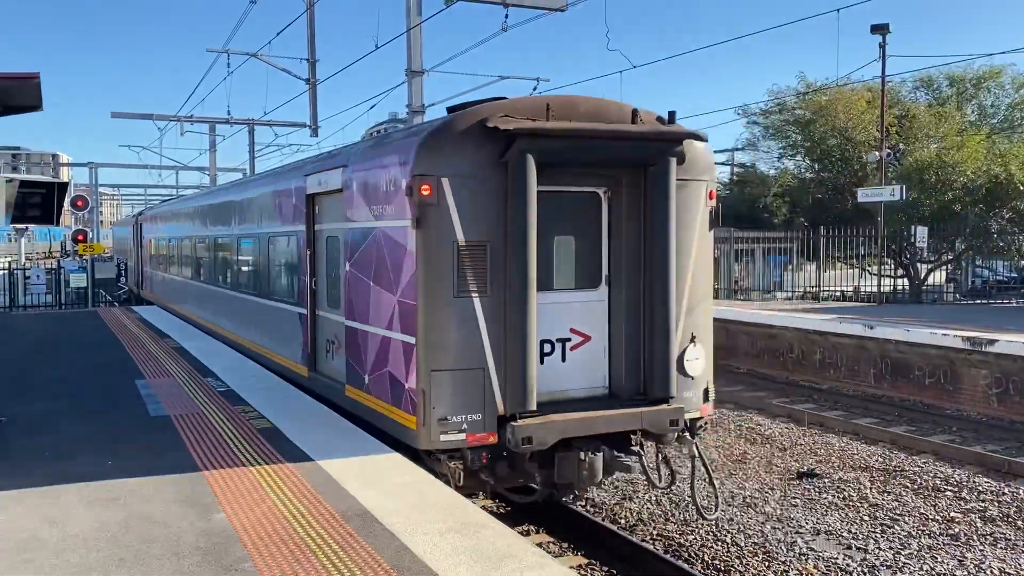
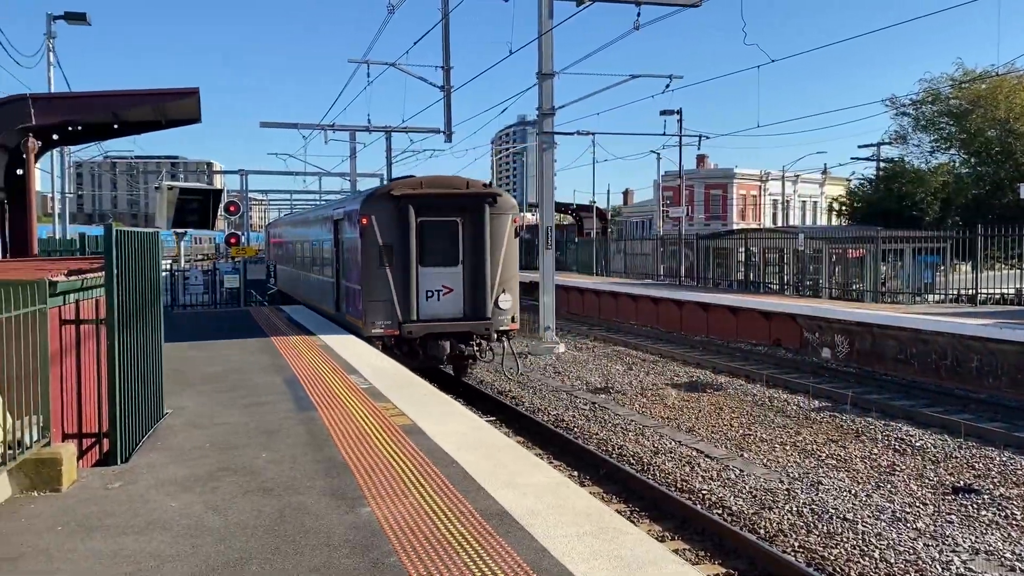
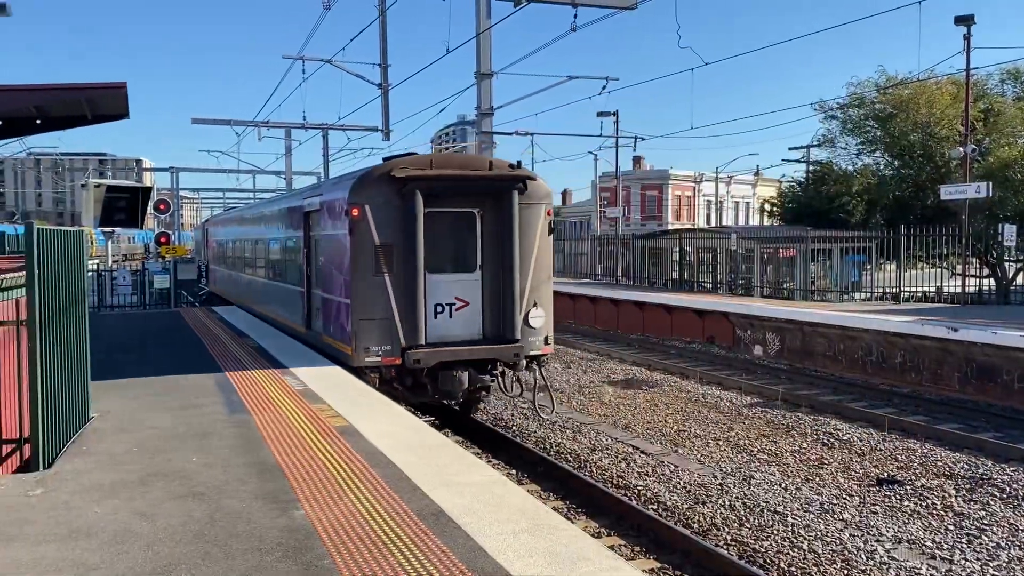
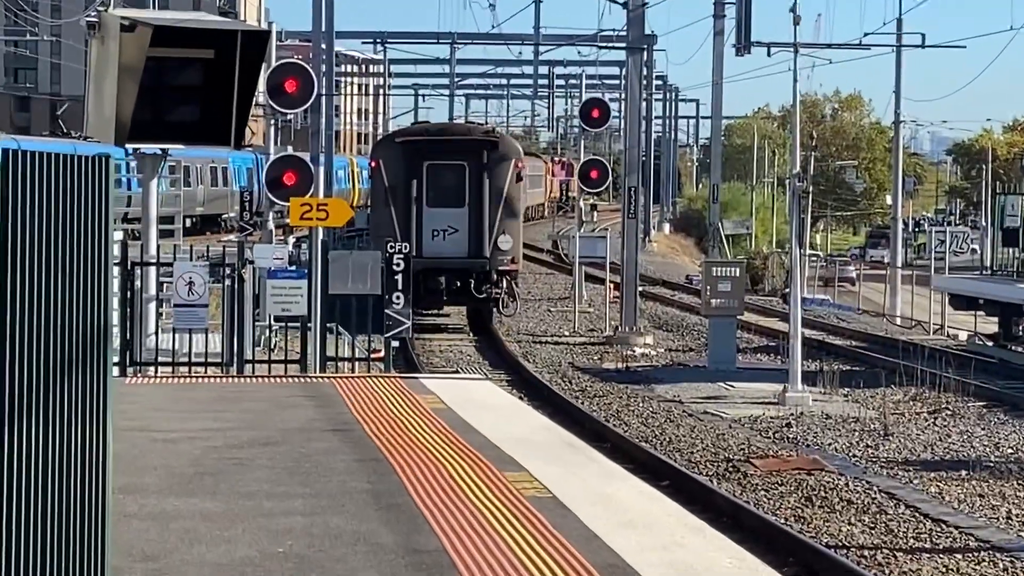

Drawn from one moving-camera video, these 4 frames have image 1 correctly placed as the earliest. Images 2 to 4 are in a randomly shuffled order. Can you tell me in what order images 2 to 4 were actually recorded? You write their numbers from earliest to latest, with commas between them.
3, 2, 4
